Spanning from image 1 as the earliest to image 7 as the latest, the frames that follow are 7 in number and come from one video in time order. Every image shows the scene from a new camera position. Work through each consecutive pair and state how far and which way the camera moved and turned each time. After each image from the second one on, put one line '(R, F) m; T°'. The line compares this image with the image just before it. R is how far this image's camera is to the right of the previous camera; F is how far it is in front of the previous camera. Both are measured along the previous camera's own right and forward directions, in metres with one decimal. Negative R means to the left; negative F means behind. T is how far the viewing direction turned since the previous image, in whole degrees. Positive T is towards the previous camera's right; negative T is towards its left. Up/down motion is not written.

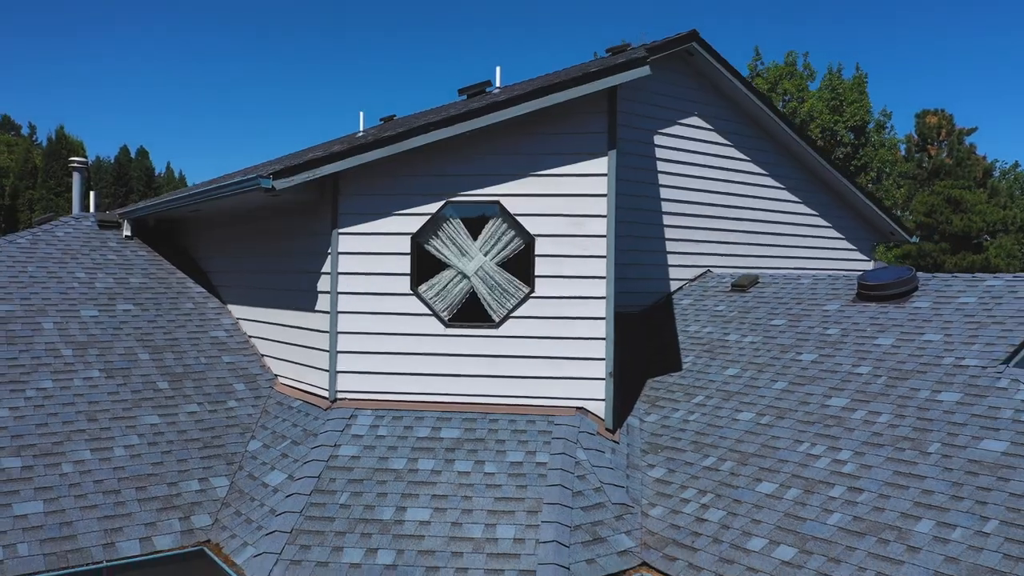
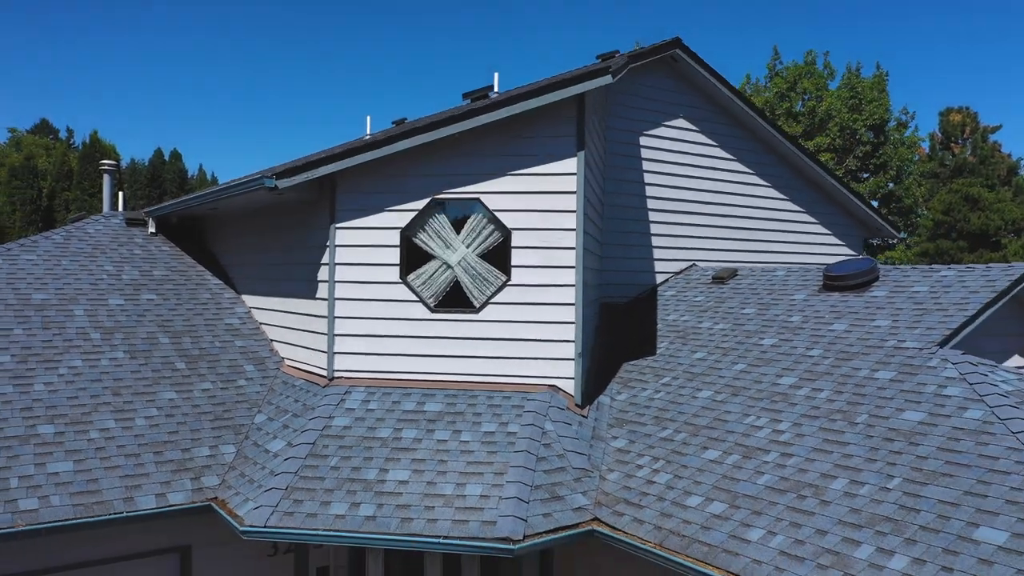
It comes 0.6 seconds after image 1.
(+0.5, -0.6) m; -2°
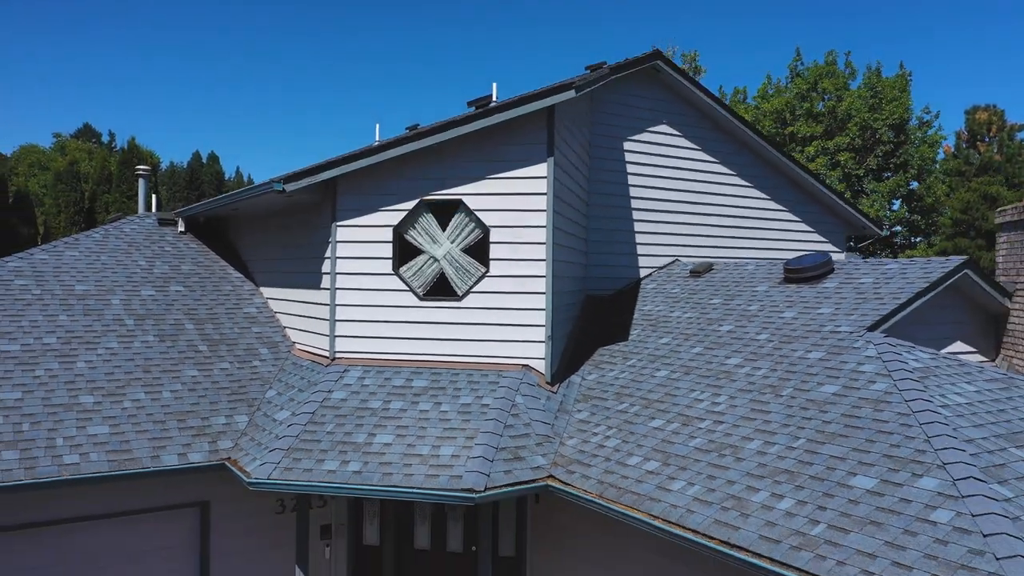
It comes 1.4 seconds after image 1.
(+0.6, -0.8) m; -2°
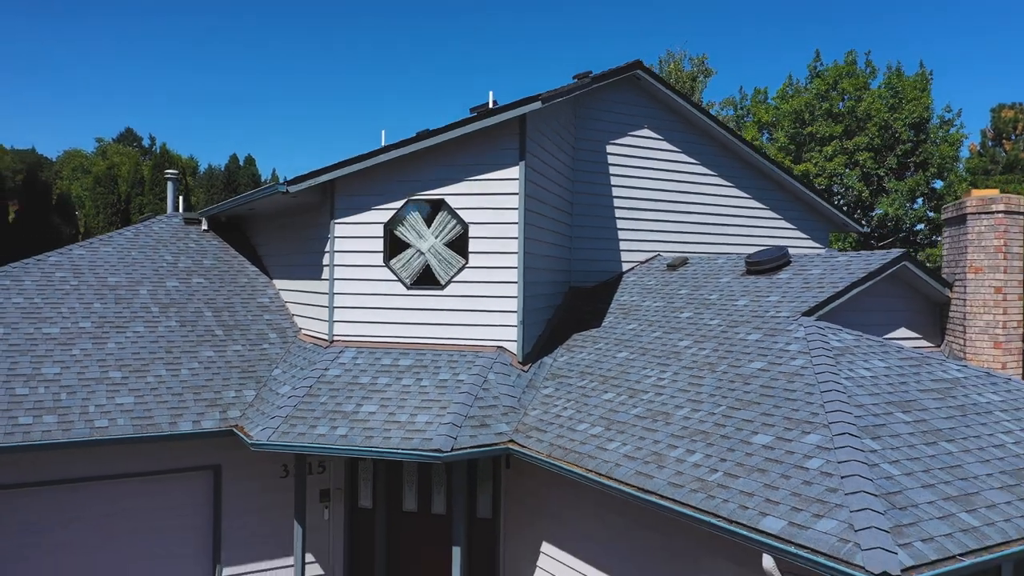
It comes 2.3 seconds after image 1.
(+0.6, -0.8) m; -2°
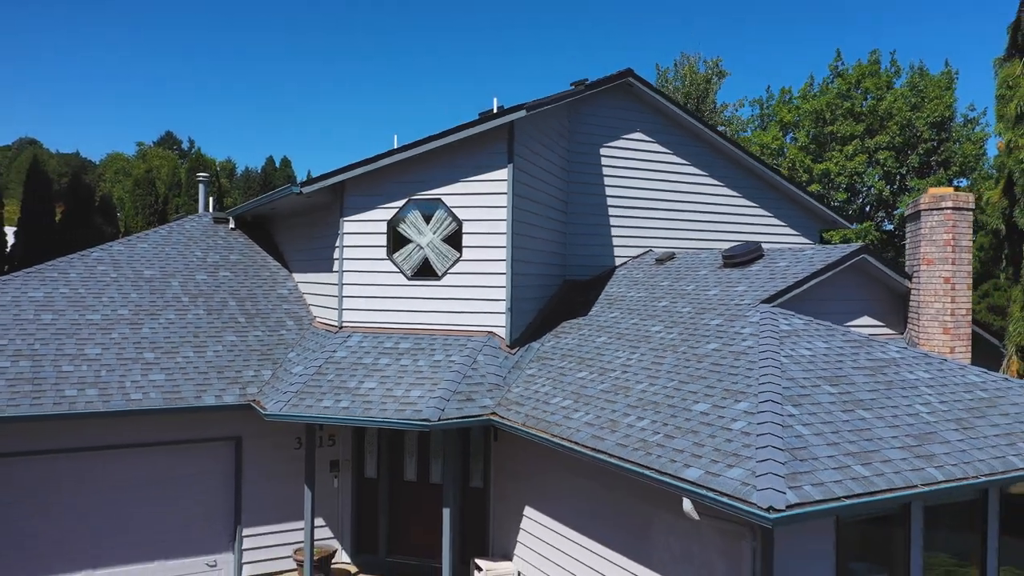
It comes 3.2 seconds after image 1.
(+0.5, -0.8) m; -3°
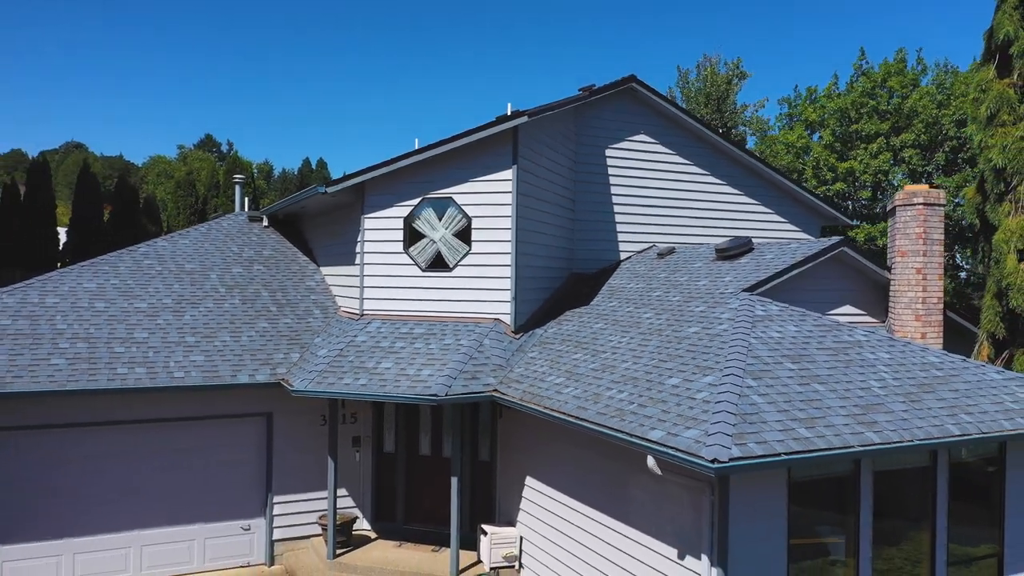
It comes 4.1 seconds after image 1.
(+0.4, -0.8) m; -3°
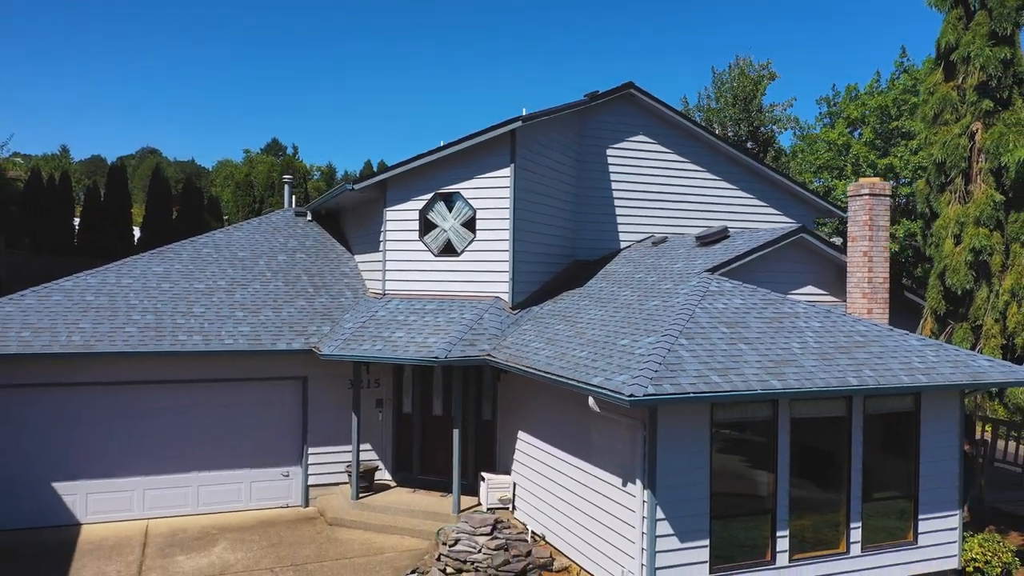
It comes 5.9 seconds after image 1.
(+0.9, -1.3) m; -4°
